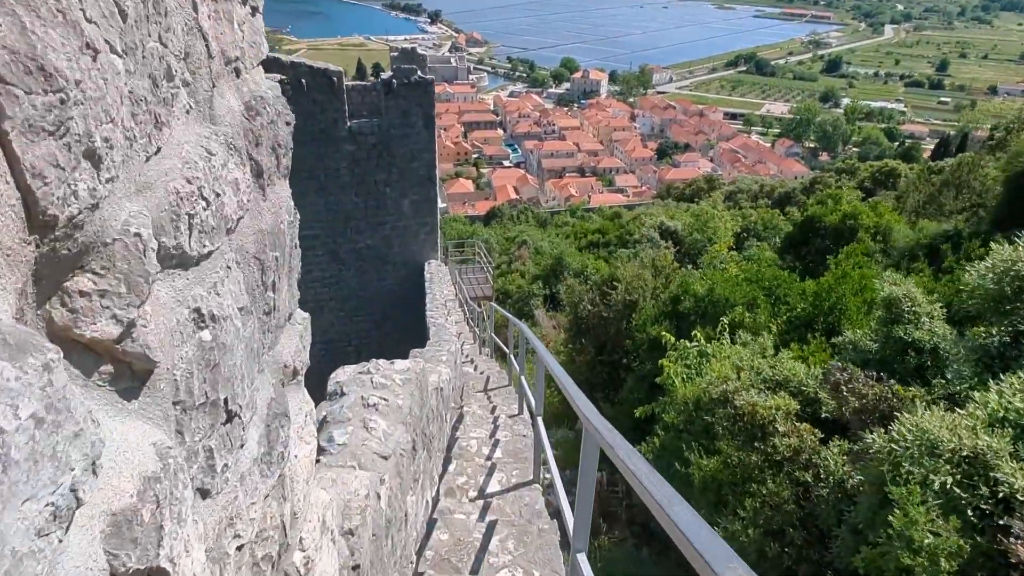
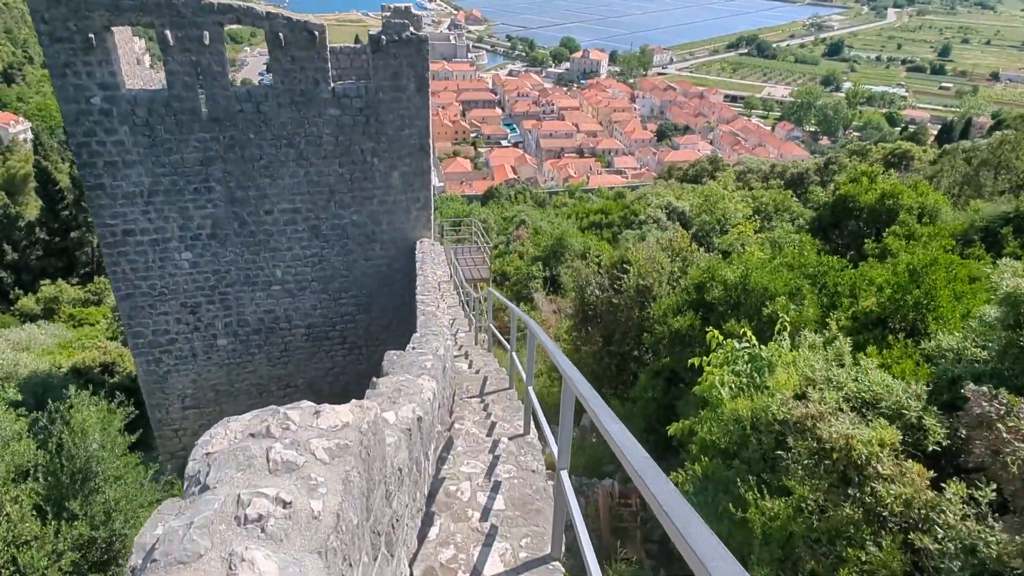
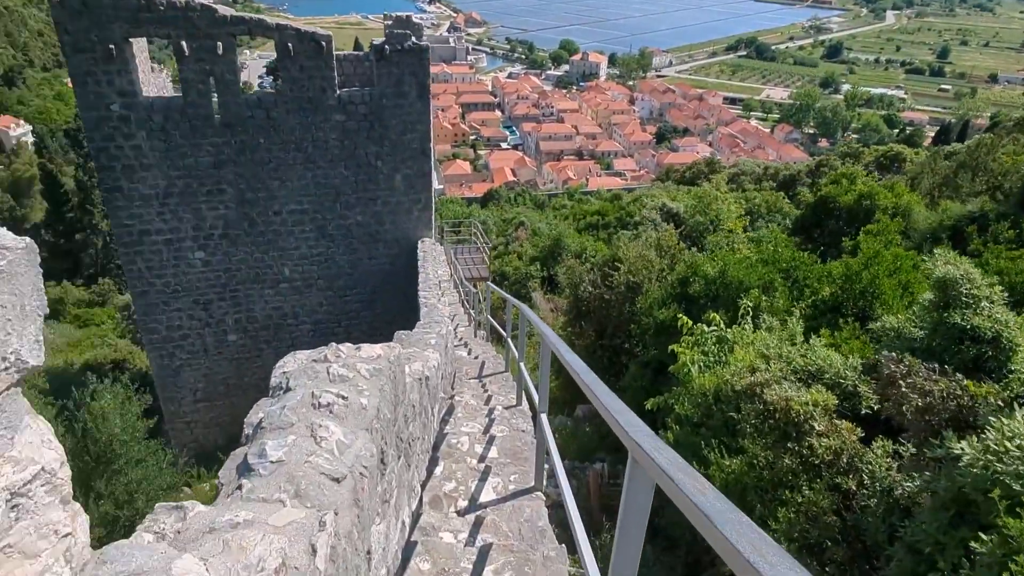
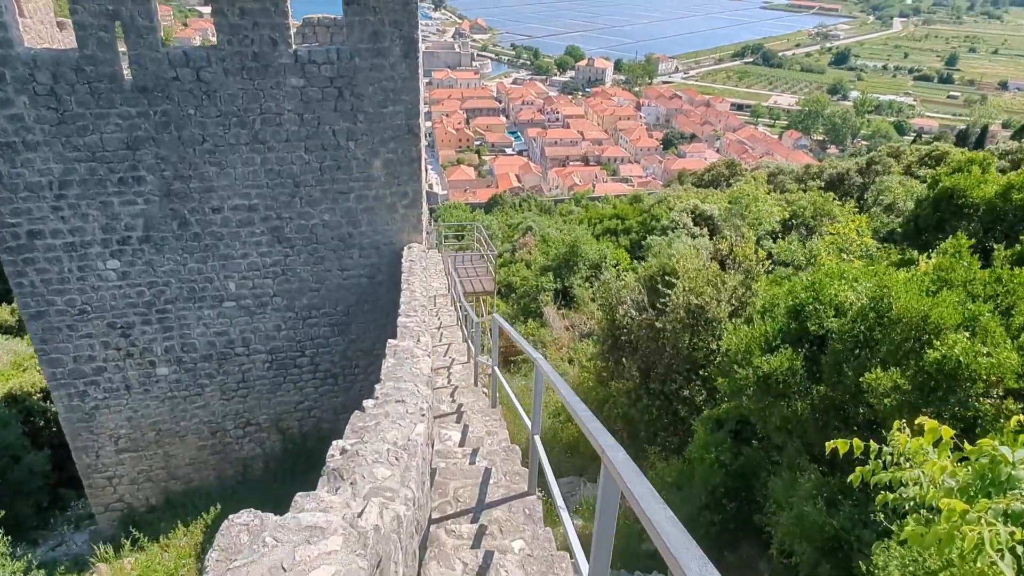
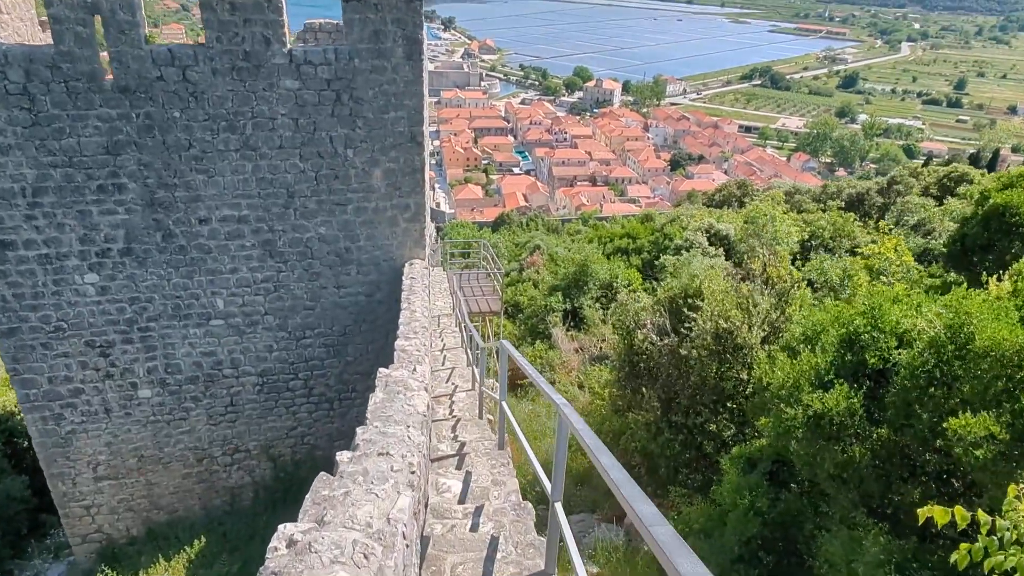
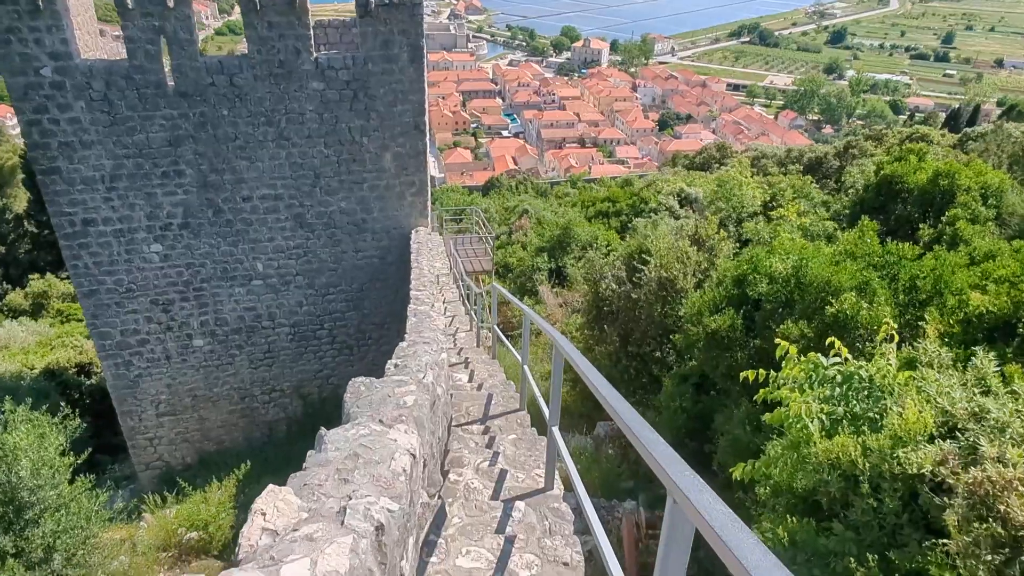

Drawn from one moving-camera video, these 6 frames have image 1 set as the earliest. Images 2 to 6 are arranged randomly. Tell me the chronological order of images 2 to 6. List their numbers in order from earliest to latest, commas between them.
3, 2, 6, 4, 5
